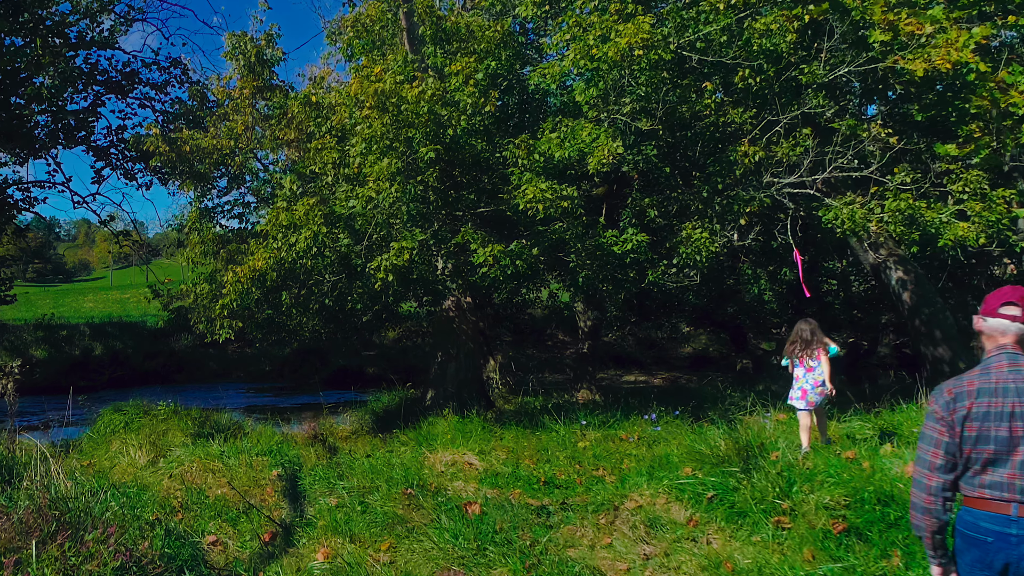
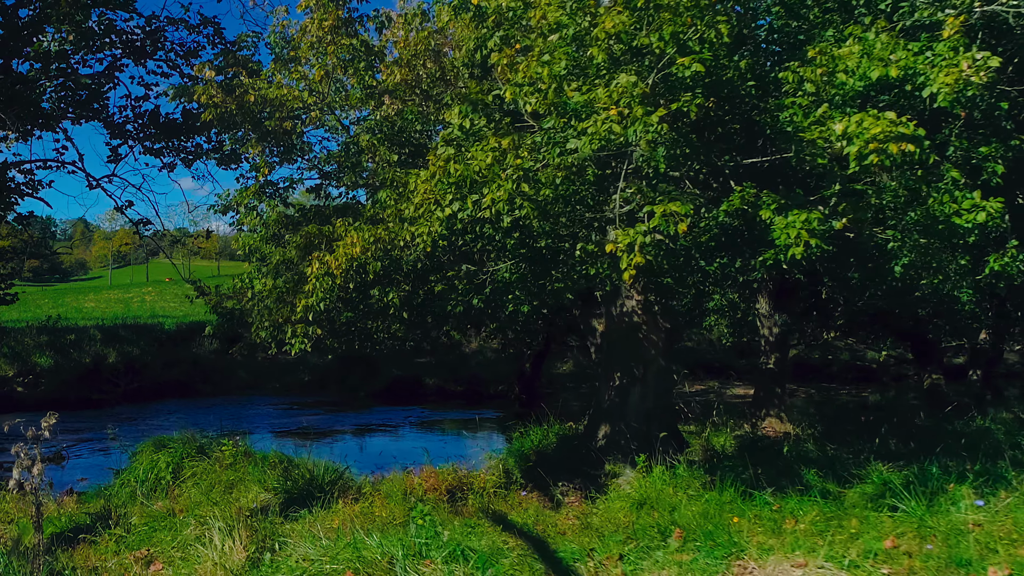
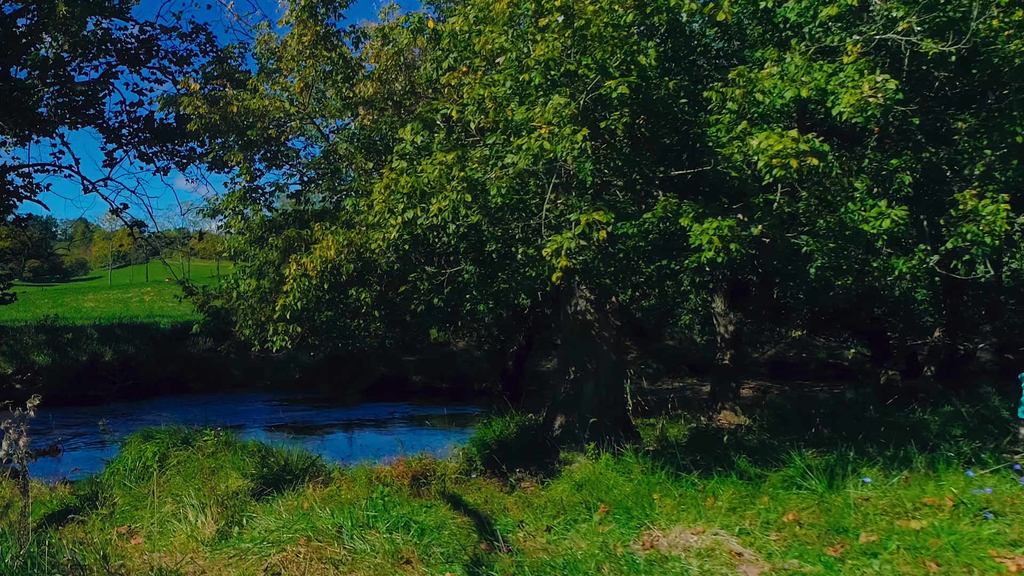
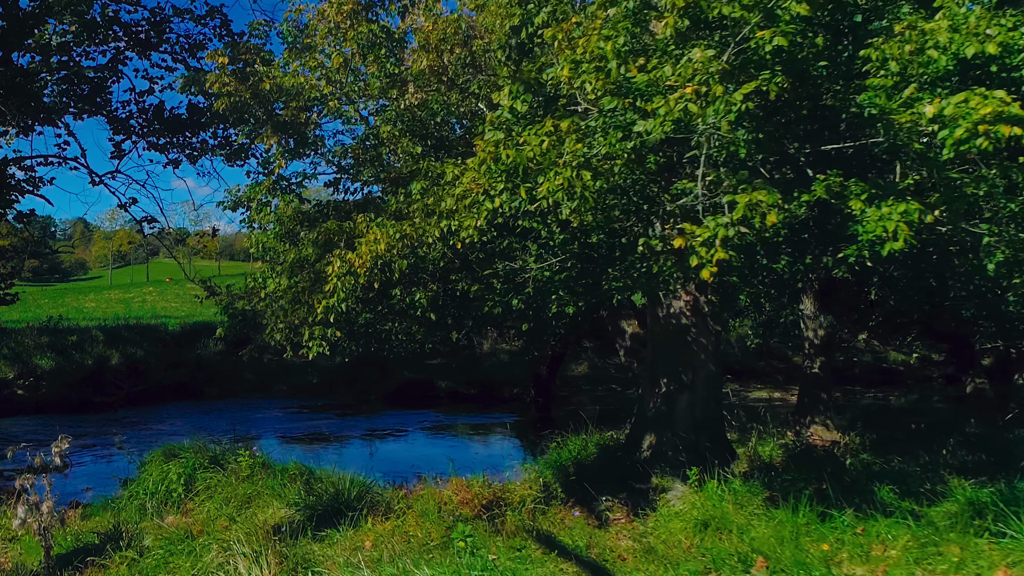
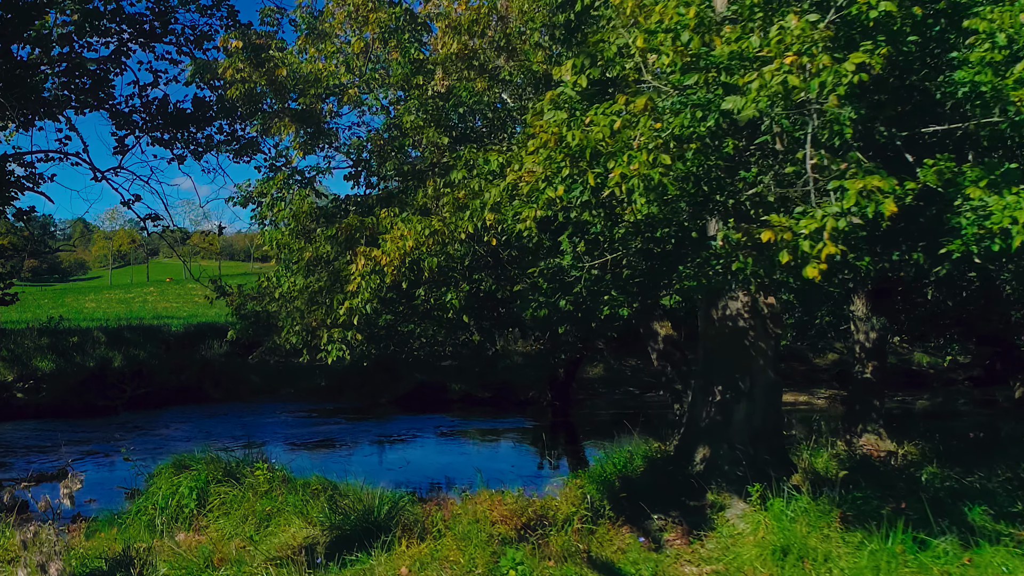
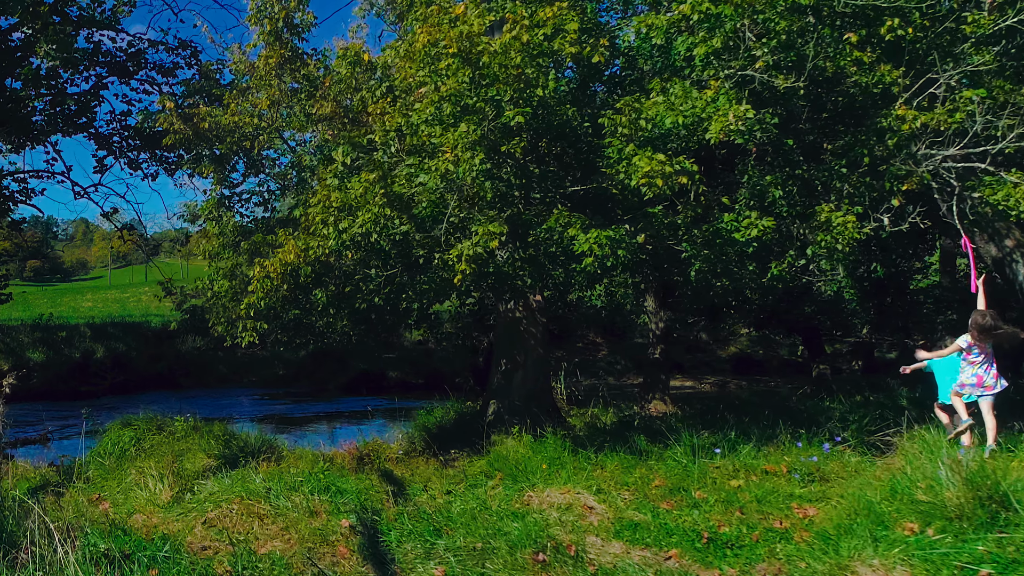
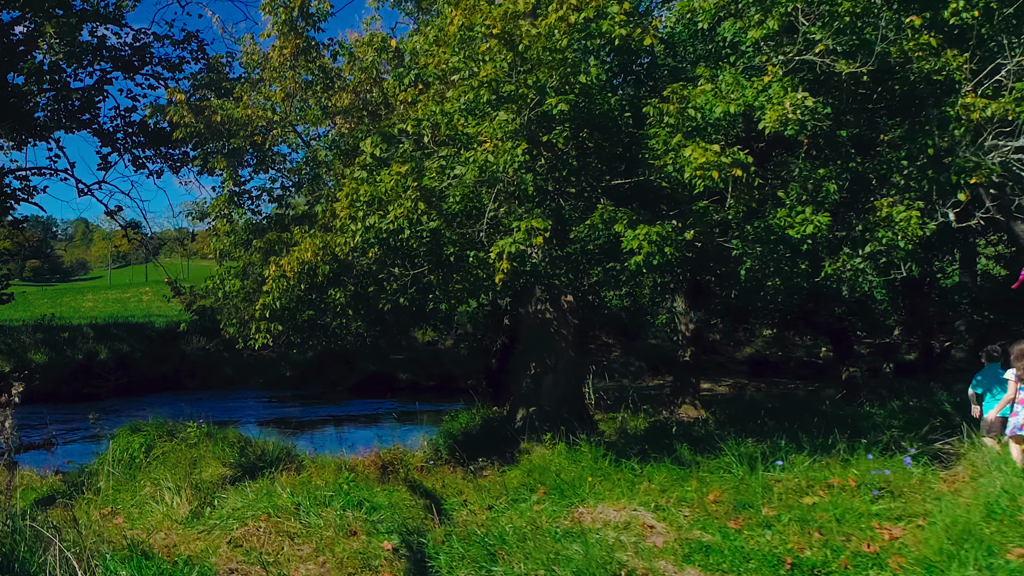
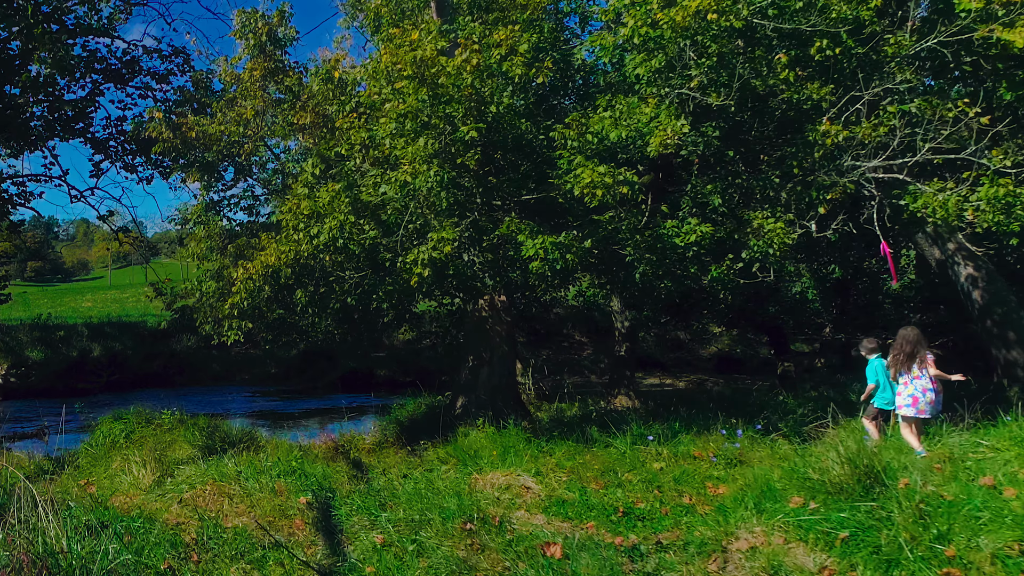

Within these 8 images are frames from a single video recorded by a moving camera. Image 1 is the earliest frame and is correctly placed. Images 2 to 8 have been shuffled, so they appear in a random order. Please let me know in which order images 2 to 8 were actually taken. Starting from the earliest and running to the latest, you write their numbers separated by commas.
8, 6, 7, 3, 2, 4, 5
